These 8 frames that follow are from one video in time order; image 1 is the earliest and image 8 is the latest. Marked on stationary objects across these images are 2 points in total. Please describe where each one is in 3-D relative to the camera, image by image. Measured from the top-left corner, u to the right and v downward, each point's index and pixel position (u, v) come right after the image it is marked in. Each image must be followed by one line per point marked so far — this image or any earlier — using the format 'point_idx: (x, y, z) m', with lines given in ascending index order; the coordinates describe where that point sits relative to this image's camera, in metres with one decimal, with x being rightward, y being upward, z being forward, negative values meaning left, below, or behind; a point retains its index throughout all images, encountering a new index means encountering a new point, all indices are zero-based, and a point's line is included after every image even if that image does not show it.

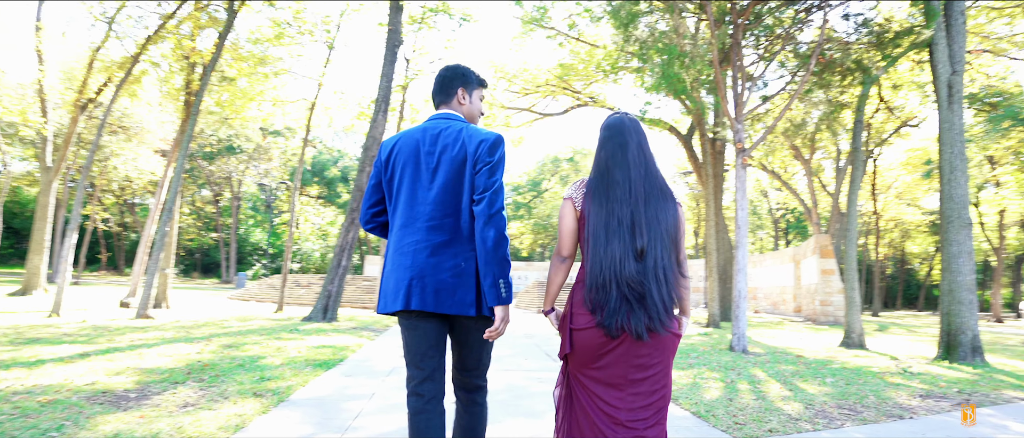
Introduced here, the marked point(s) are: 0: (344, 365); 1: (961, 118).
0: (-1.8, -1.6, +6.8) m
1: (+6.8, +1.6, +9.6) m
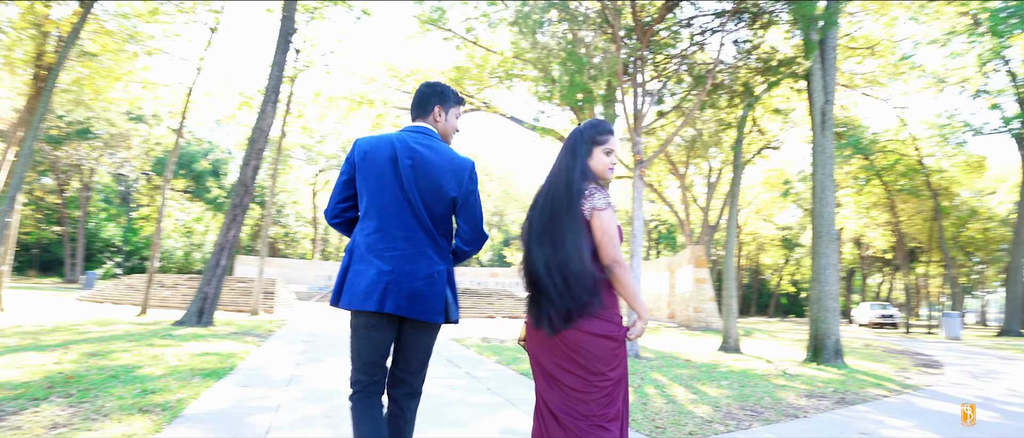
0: (-2.7, -1.5, +6.2) m
1: (+5.3, +1.3, +10.6) m
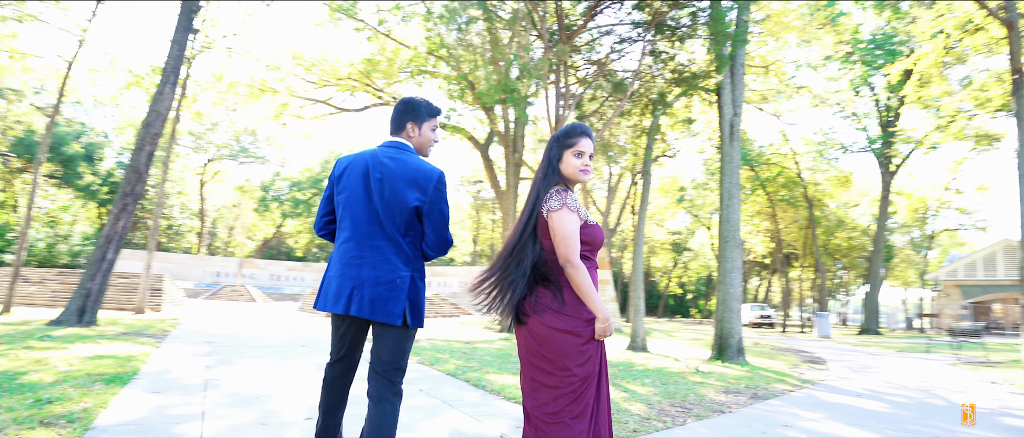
0: (-3.3, -1.5, +5.7) m
1: (+4.0, +1.2, +11.3) m
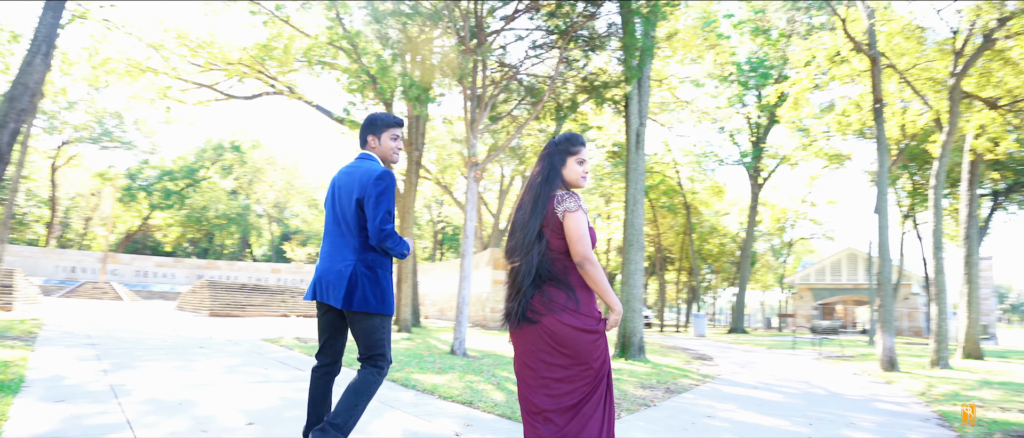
0: (-3.8, -1.3, +5.1) m
1: (+2.4, +1.1, +11.9) m
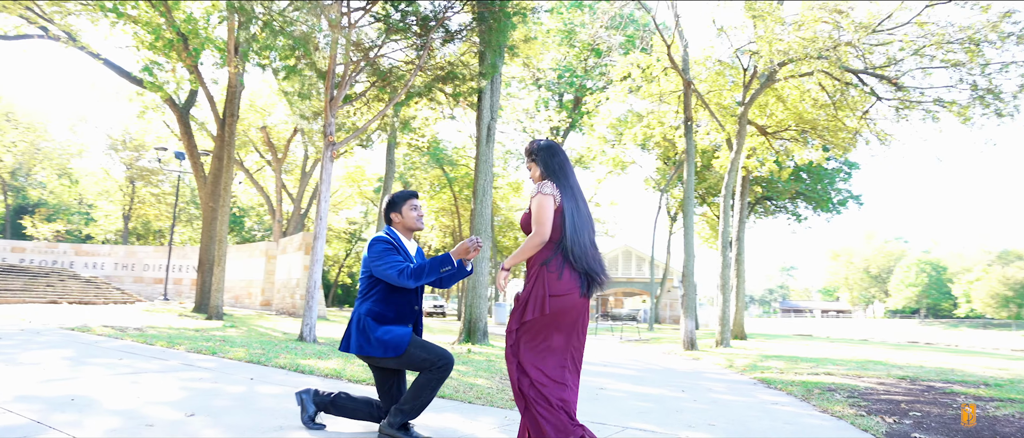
0: (-4.2, -1.0, +3.9) m
1: (-0.4, +1.3, +12.4) m
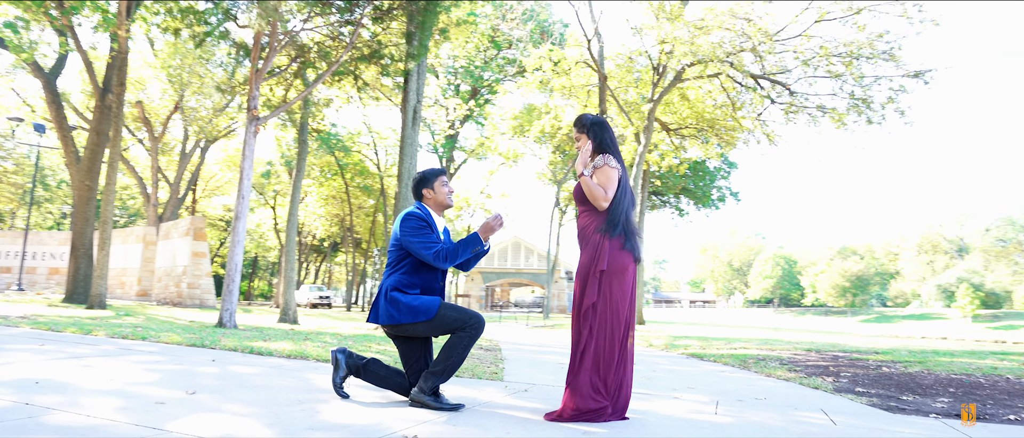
0: (-4.1, -0.8, +3.2) m
1: (-1.8, +1.6, +12.2) m
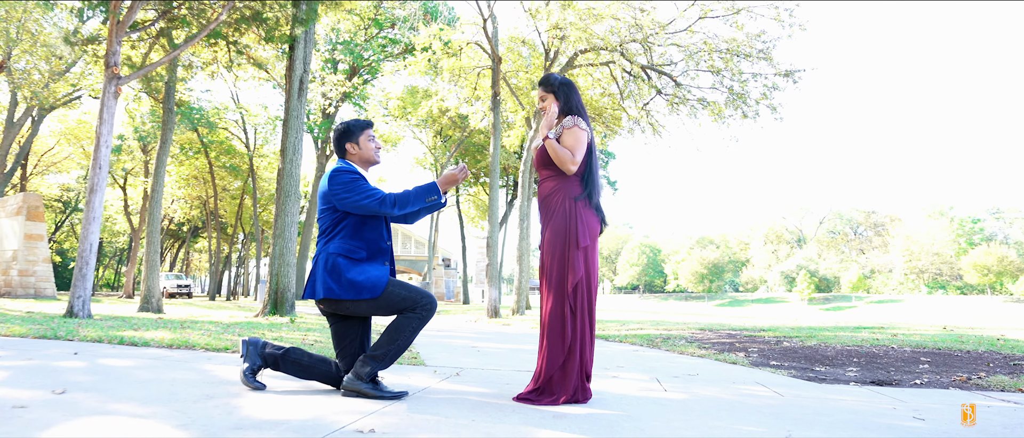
0: (-4.2, -0.6, +2.1) m
1: (-3.7, +1.9, +11.3) m
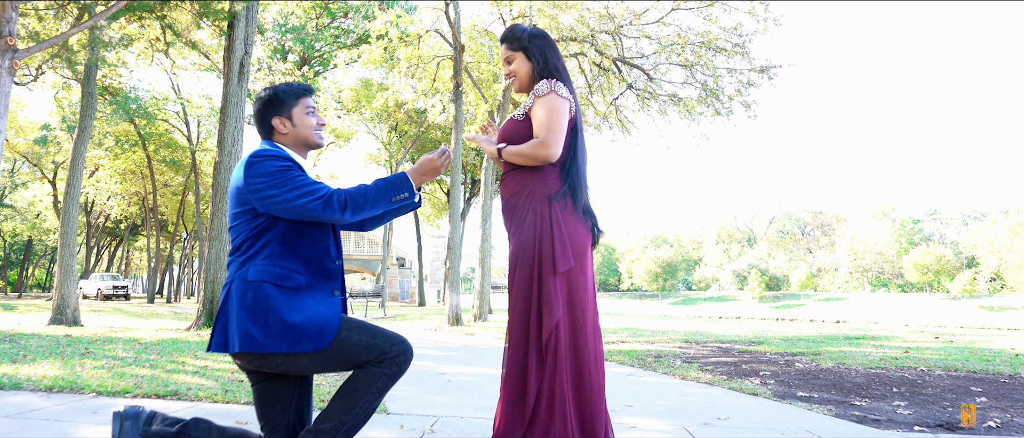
0: (-4.1, -0.6, +0.9) m
1: (-4.3, +2.0, +10.1) m
